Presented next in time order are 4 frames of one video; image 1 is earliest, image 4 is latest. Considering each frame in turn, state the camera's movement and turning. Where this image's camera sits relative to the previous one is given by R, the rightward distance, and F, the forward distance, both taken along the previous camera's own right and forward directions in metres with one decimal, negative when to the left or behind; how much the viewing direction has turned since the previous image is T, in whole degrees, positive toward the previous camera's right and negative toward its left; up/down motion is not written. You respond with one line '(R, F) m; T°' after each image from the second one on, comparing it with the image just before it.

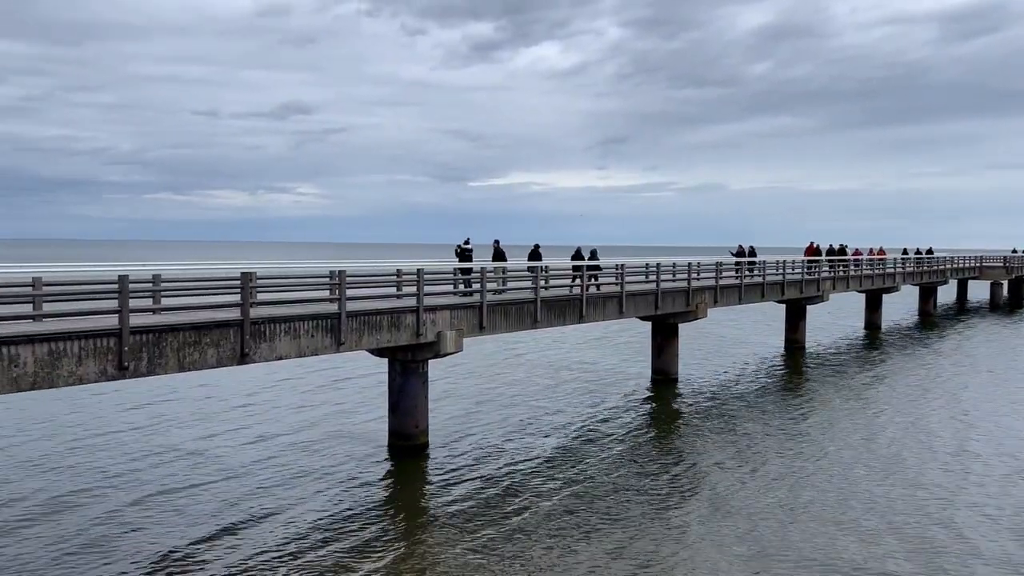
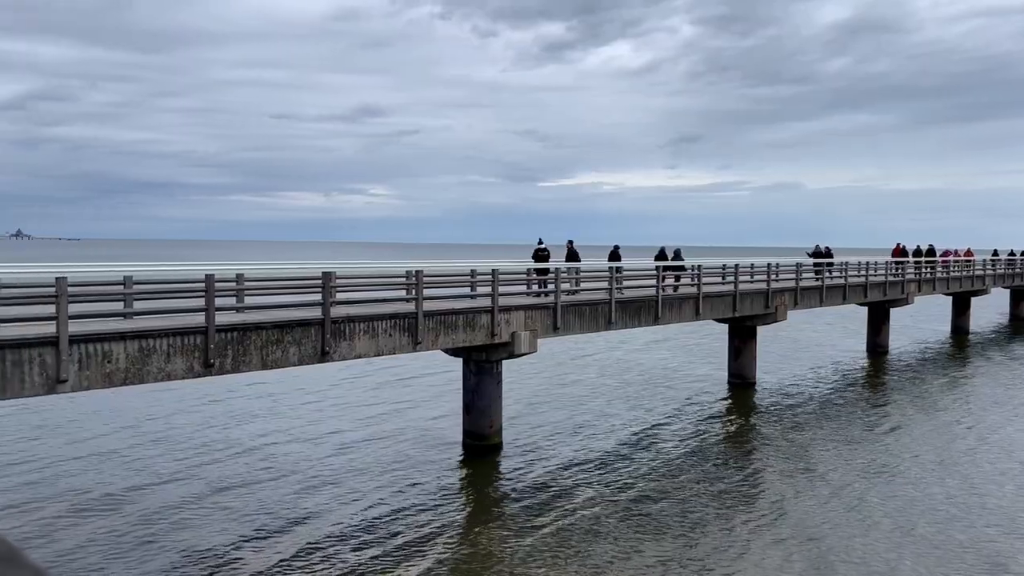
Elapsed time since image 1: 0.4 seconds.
(-0.5, +0.5) m; -5°
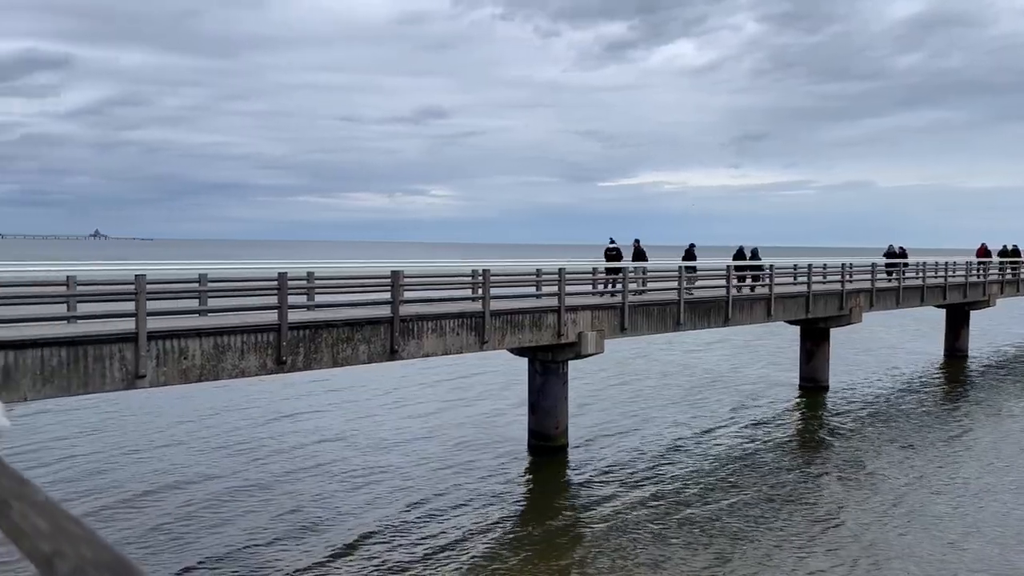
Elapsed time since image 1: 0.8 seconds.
(-0.5, +0.5) m; -4°
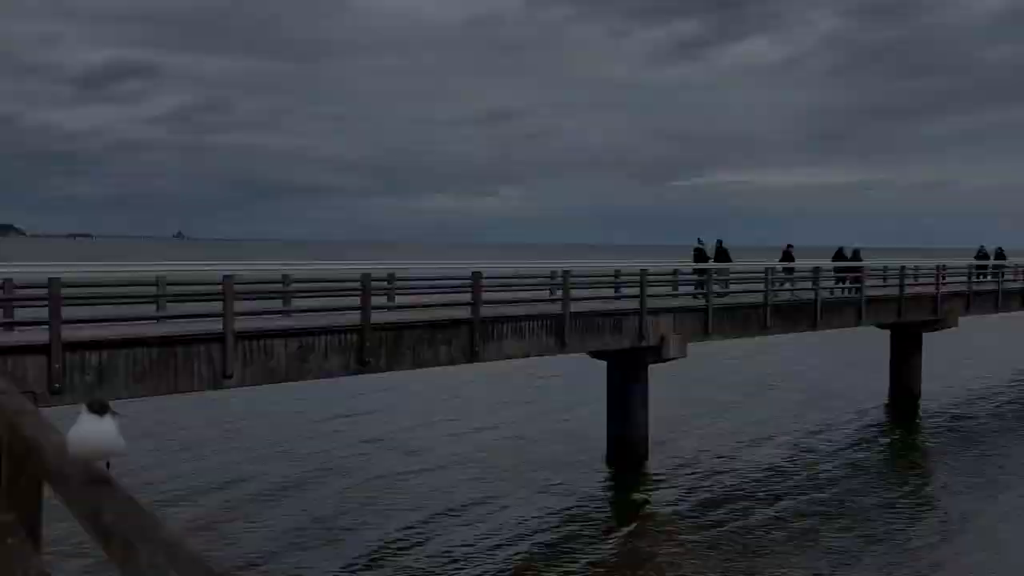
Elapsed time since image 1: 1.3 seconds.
(-0.6, +0.7) m; -5°
